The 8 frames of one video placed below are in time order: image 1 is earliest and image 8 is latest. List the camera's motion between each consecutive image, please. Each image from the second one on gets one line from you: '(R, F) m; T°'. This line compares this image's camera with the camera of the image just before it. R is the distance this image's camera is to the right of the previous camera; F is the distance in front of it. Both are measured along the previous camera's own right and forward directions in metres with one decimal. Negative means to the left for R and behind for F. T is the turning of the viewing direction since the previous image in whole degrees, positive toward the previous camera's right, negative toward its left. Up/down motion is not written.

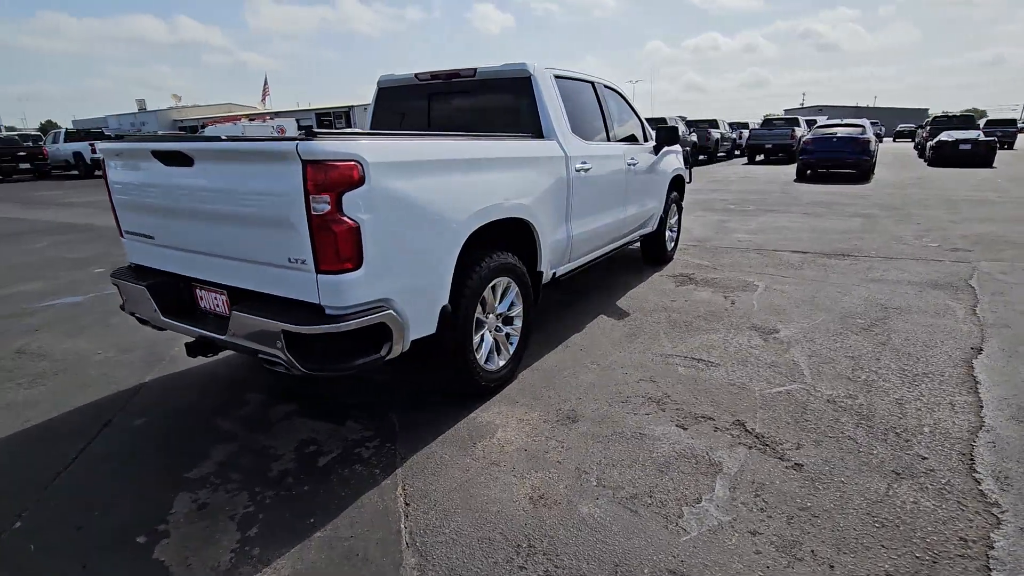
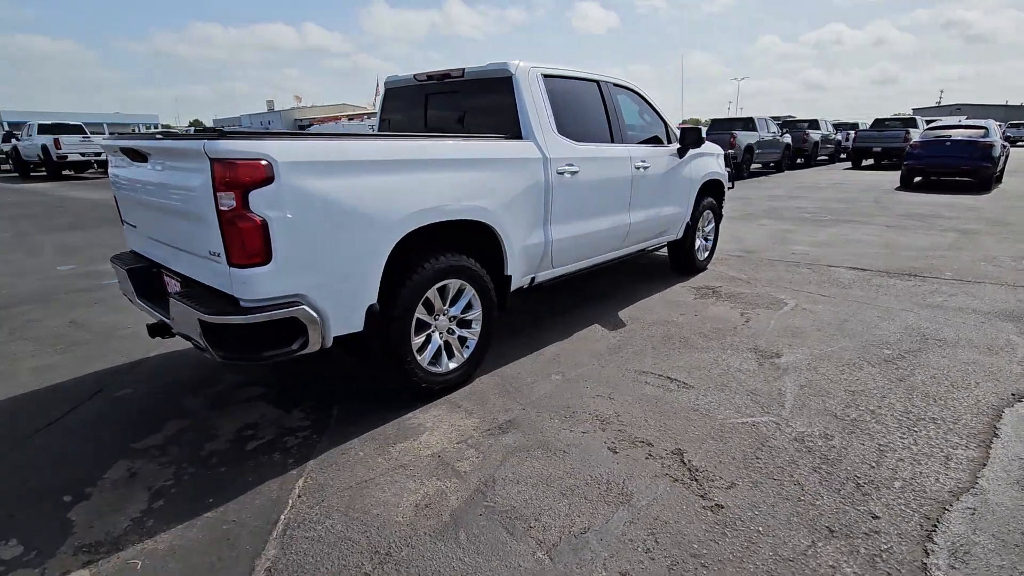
(+0.9, +0.1) m; -10°
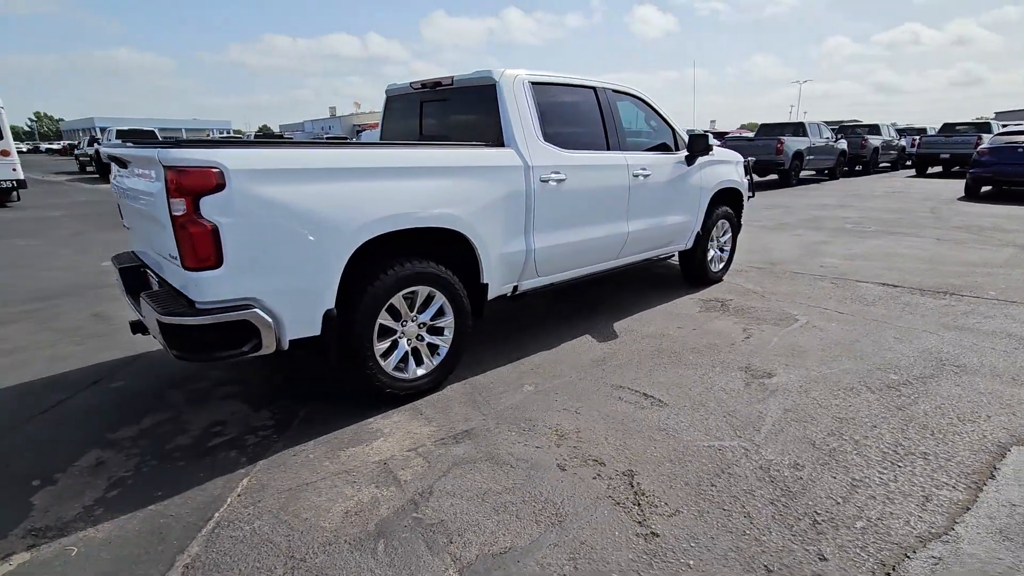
(+0.5, +0.1) m; -5°
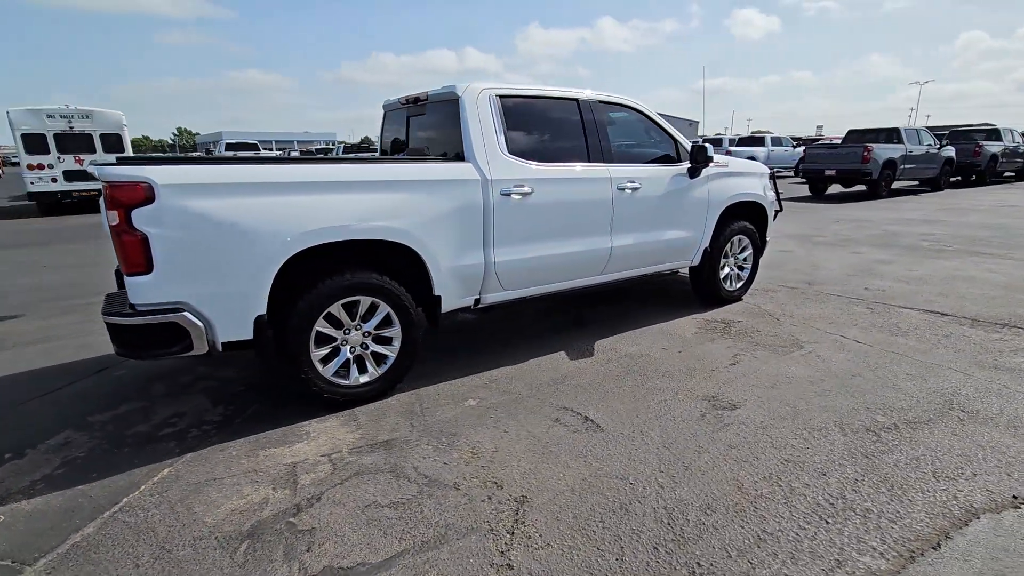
(+1.0, +0.1) m; -9°
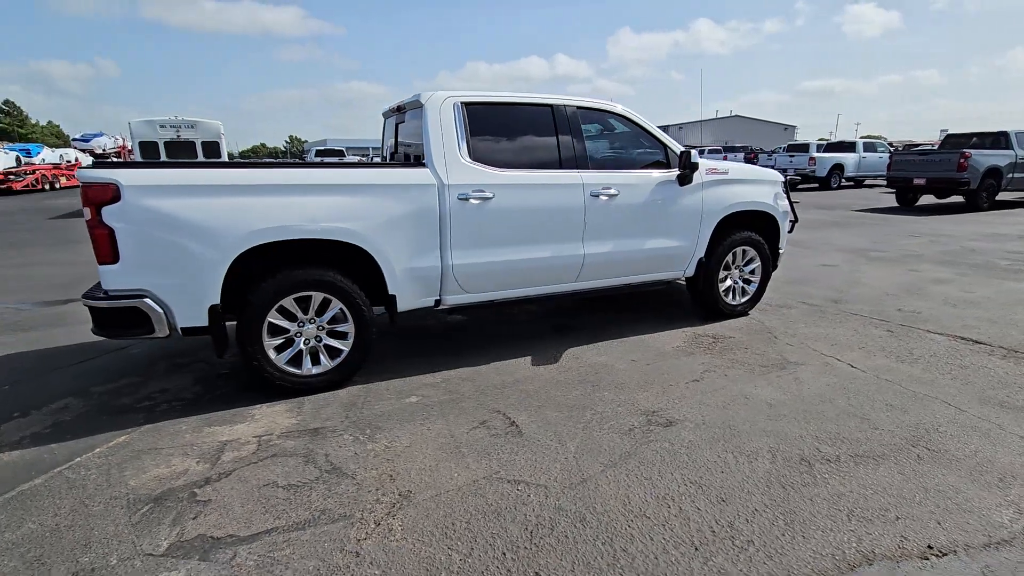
(+1.0, 0.0) m; -9°
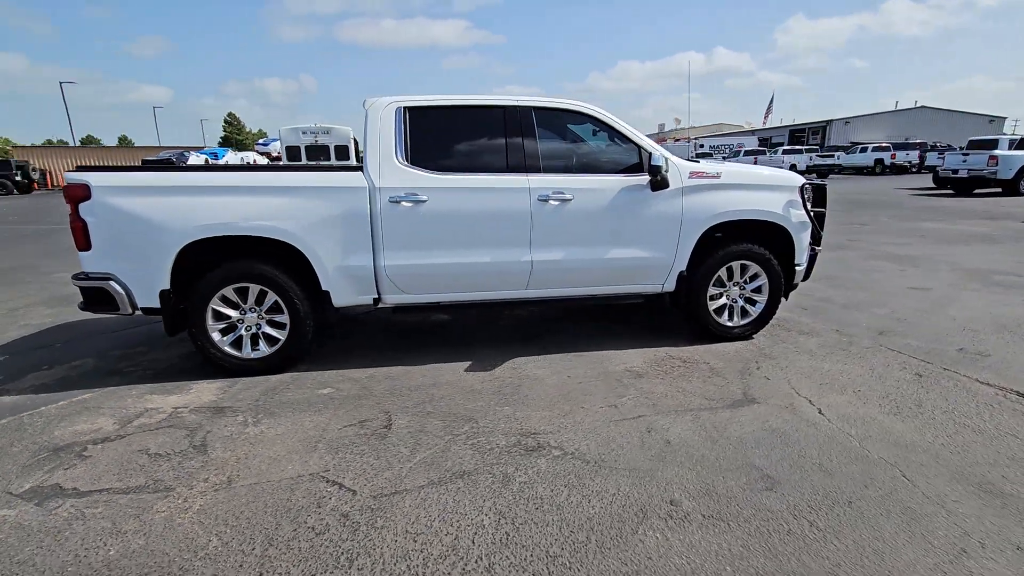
(+1.7, +0.3) m; -15°
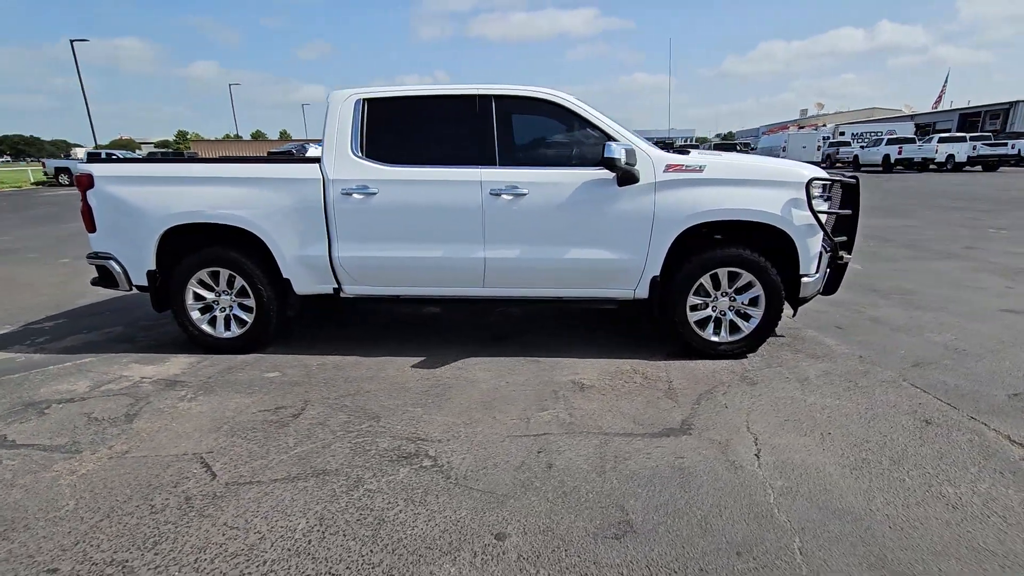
(+1.3, +0.4) m; -13°
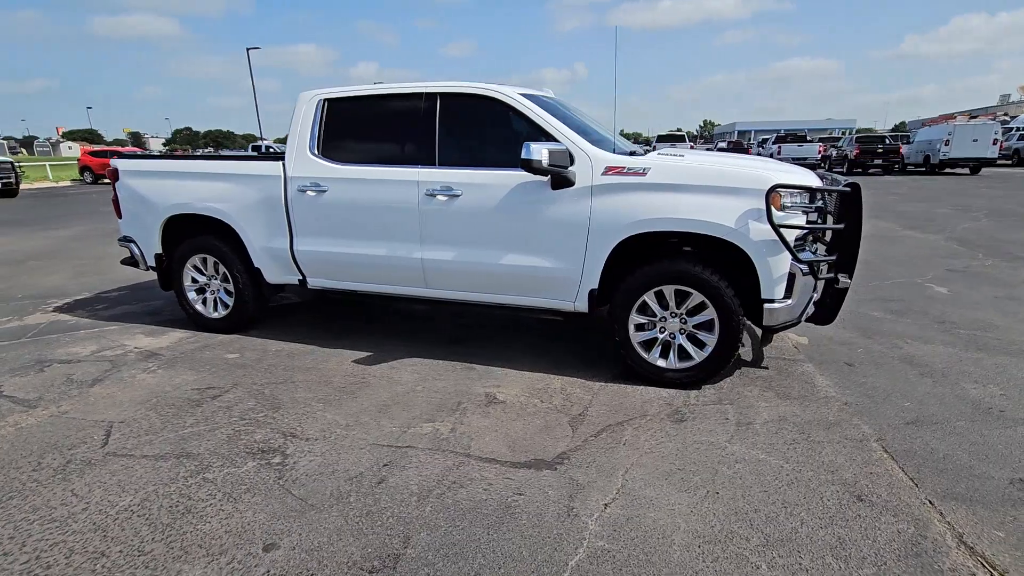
(+1.5, +0.4) m; -13°
